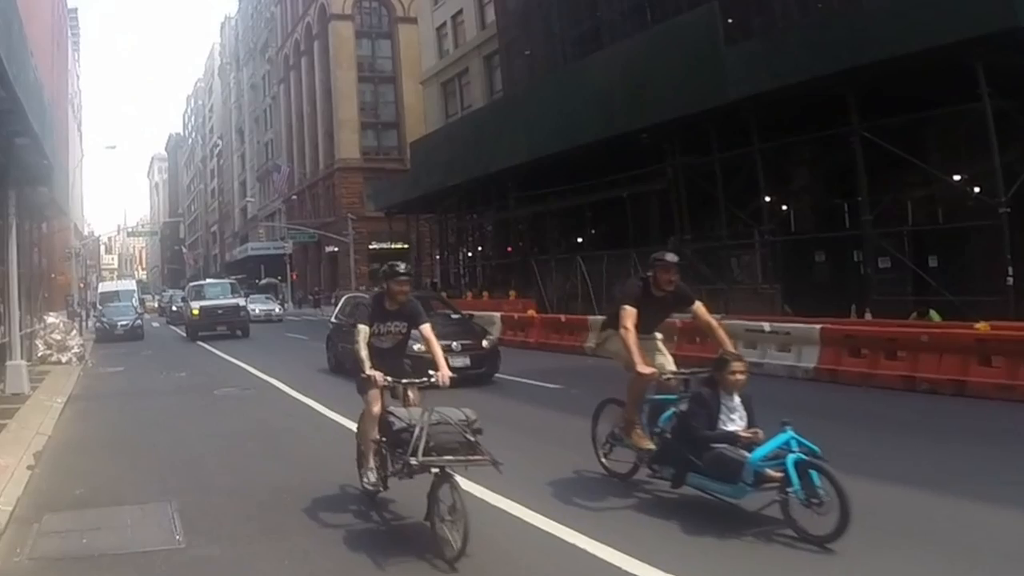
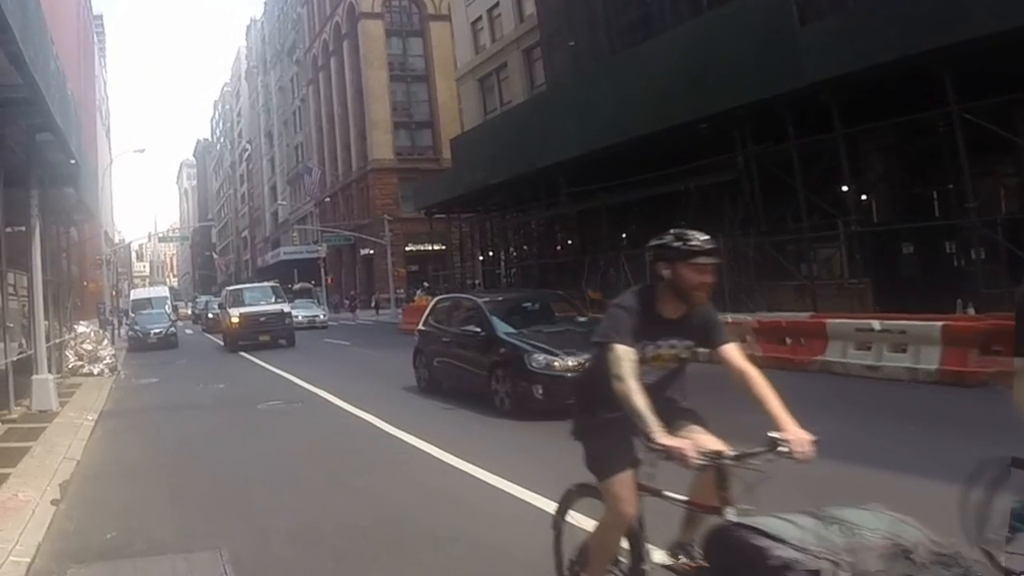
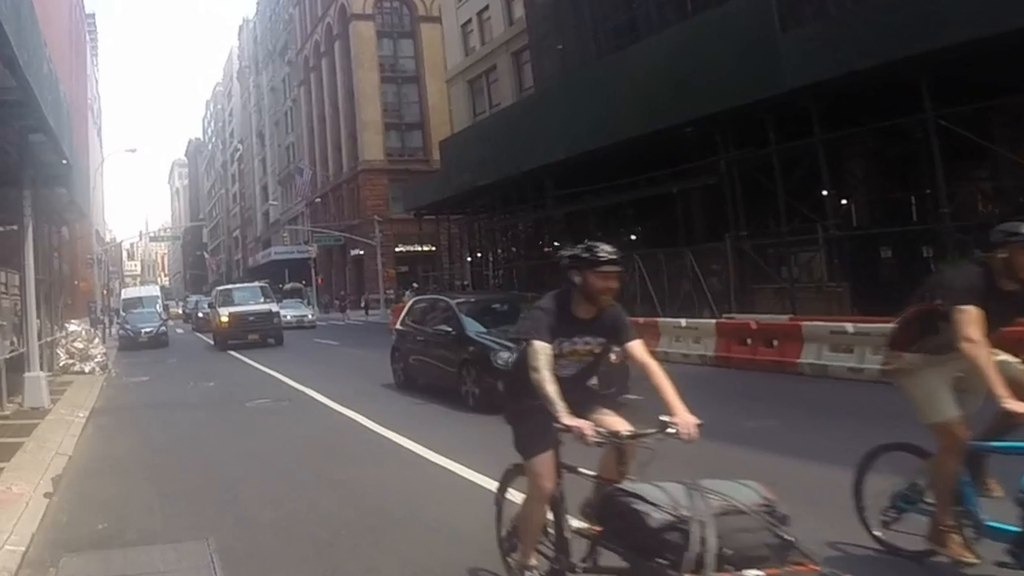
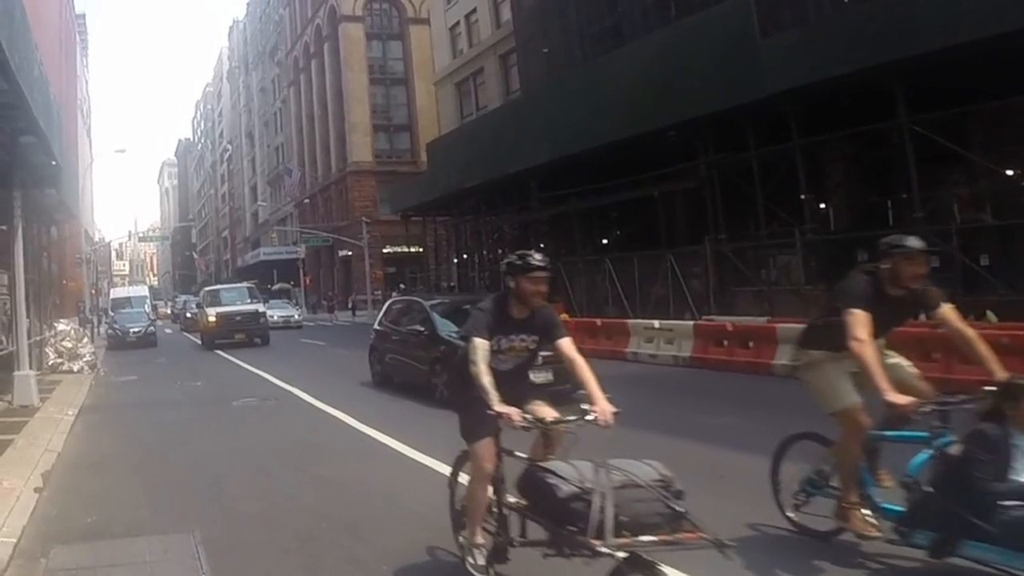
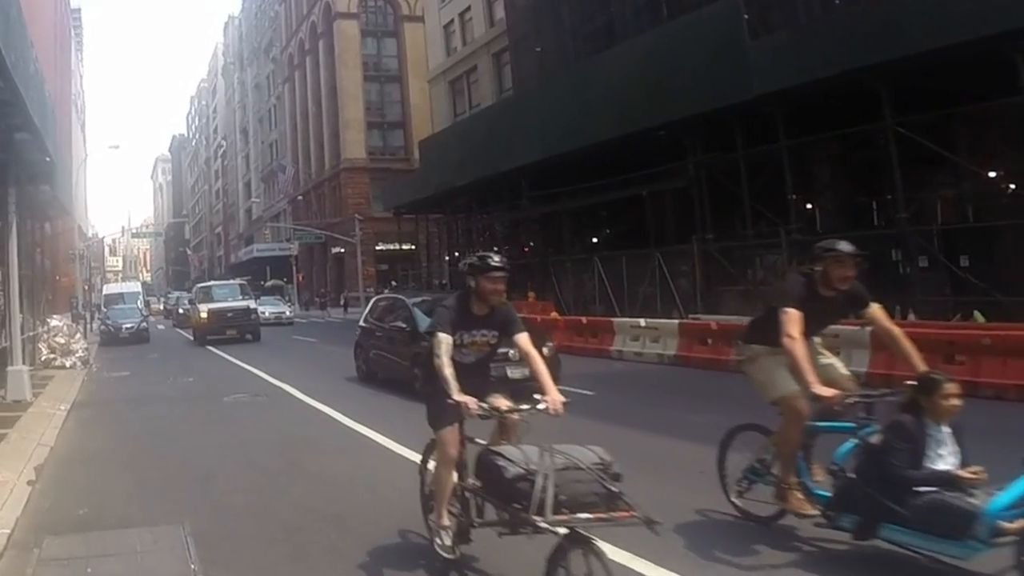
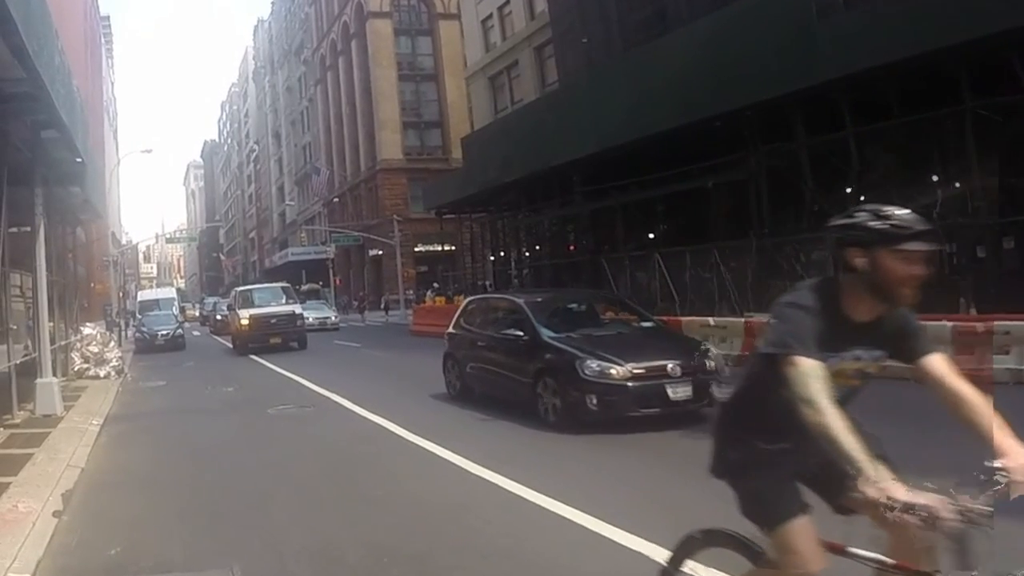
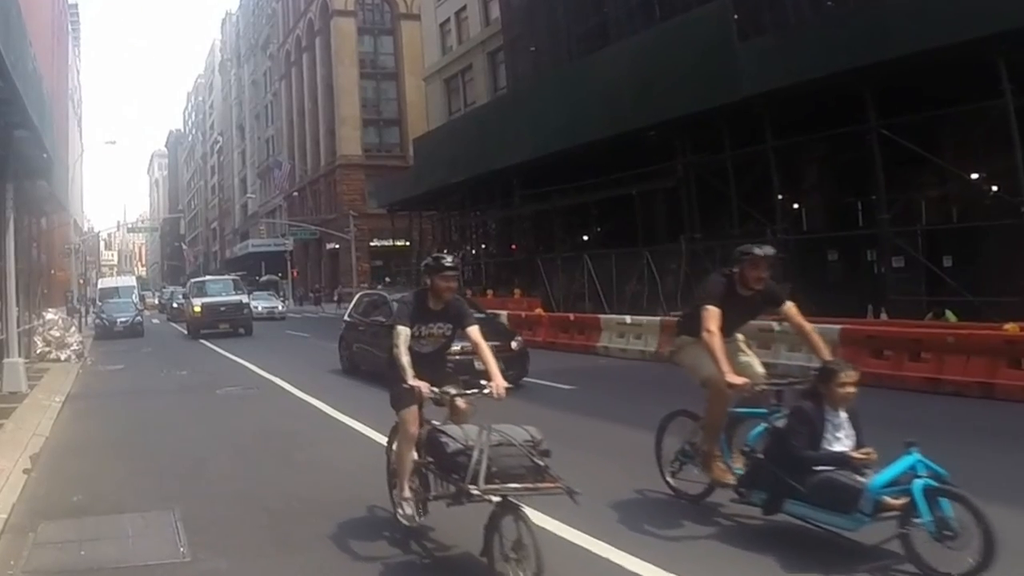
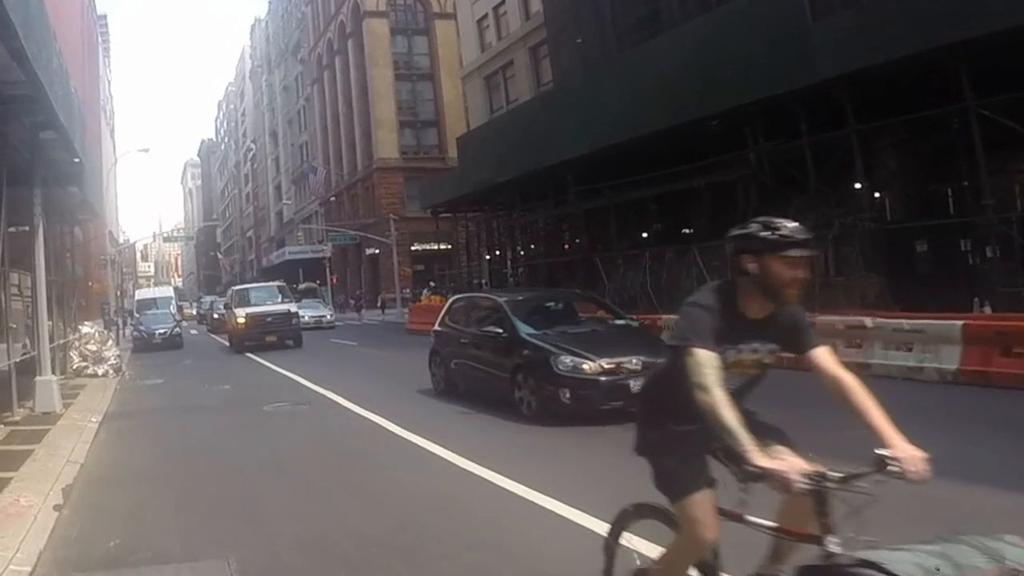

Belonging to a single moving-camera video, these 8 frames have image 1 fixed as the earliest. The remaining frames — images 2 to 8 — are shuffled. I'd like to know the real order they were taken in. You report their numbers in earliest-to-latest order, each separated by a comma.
7, 5, 4, 3, 2, 8, 6
